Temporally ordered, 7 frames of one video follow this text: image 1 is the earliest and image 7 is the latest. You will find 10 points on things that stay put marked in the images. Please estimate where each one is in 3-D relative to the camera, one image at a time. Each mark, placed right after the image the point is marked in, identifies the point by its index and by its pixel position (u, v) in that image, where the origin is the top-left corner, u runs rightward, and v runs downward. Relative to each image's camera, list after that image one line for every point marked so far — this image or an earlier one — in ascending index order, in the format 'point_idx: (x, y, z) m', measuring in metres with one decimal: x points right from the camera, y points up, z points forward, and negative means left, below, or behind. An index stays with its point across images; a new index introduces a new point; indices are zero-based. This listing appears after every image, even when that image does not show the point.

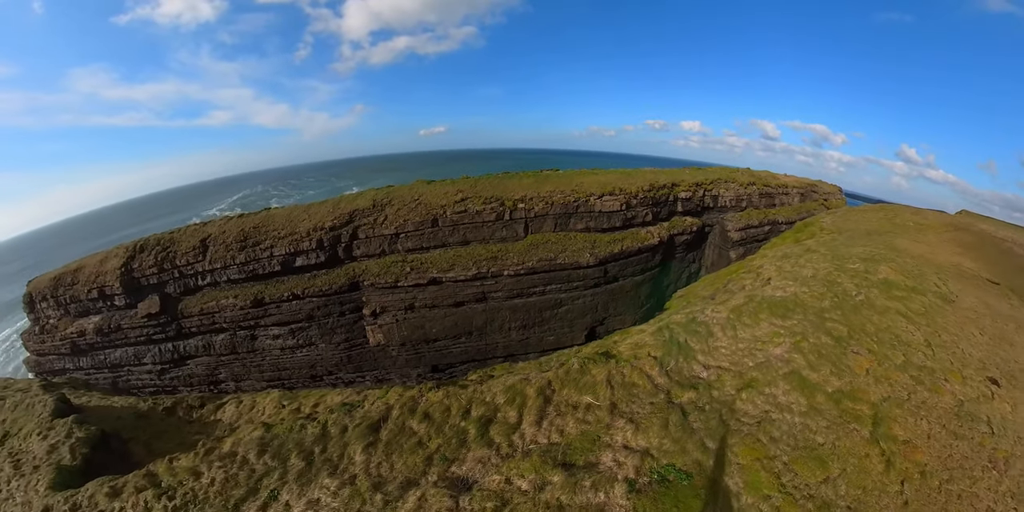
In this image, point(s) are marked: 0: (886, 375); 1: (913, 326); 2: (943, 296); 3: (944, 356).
0: (+8.0, -2.5, +8.7) m
1: (+10.6, -2.0, +10.8) m
2: (+13.3, -1.7, +12.5) m
3: (+10.6, -2.6, +10.0) m
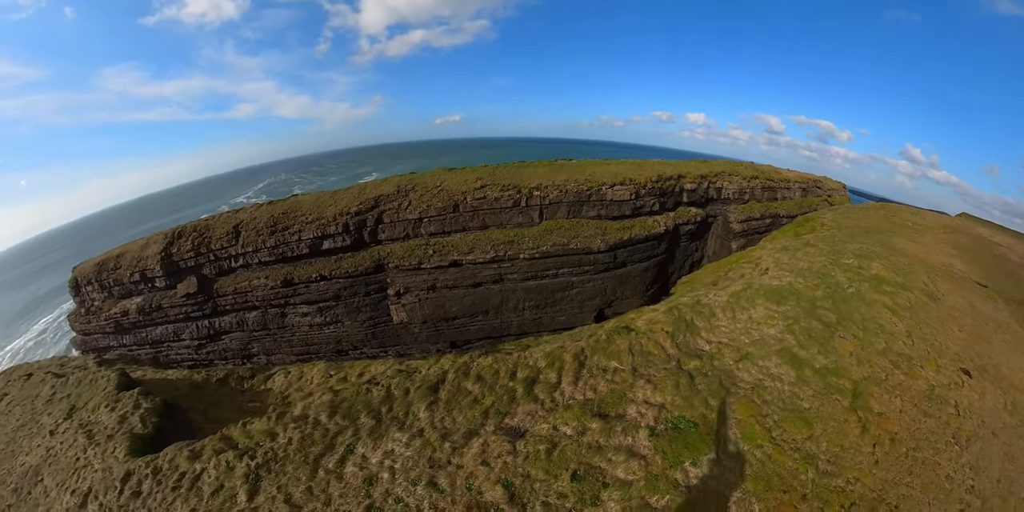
0: (+8.7, -2.4, +10.0) m
1: (+11.3, -1.9, +12.1) m
2: (+14.0, -1.6, +13.7) m
3: (+11.3, -2.5, +11.3) m
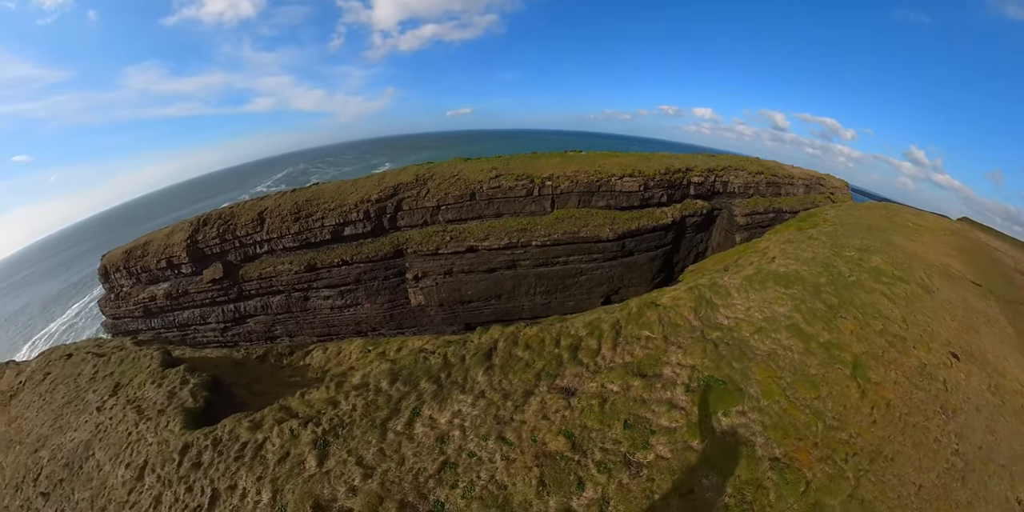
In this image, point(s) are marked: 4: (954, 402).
0: (+9.5, -2.1, +11.0) m
1: (+12.1, -1.6, +13.1) m
2: (+14.8, -1.3, +14.7) m
3: (+12.1, -2.3, +12.3) m
4: (+10.9, -3.6, +10.2) m
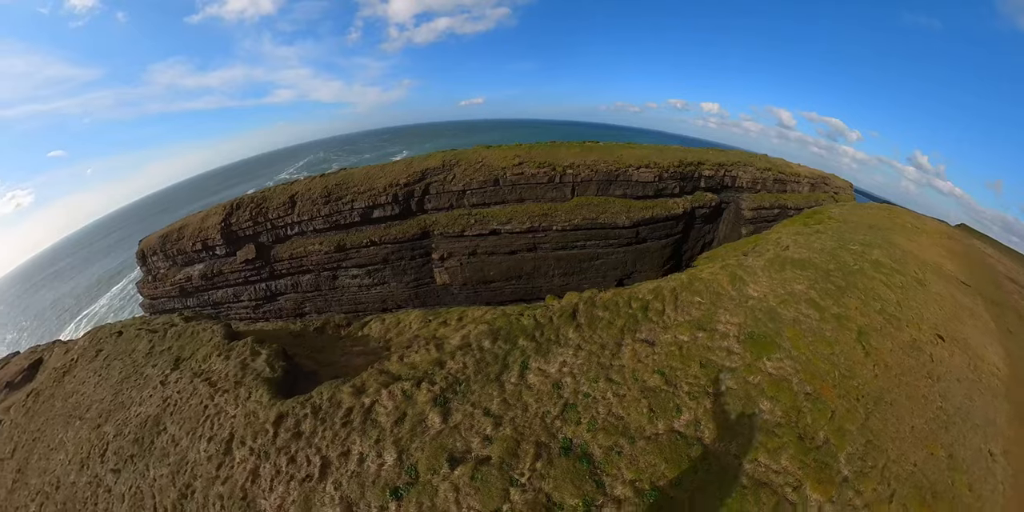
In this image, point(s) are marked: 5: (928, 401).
0: (+11.0, -1.7, +12.6) m
1: (+13.6, -1.2, +14.7) m
2: (+16.3, -1.0, +16.4) m
3: (+13.5, -2.0, +13.9) m
4: (+12.3, -3.3, +11.9) m
5: (+10.6, -3.6, +10.4) m
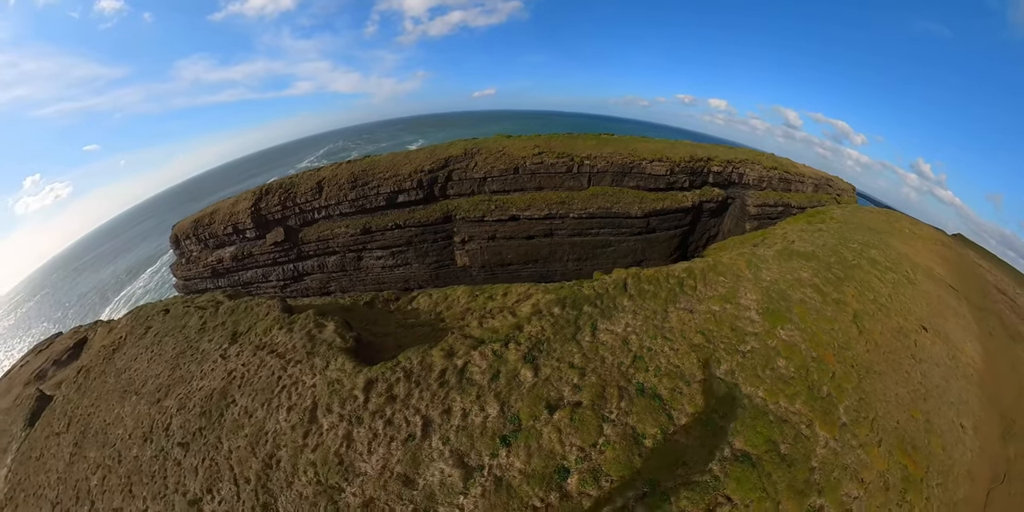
0: (+12.1, -1.5, +14.1) m
1: (+14.7, -1.1, +16.2) m
2: (+17.4, -1.0, +17.9) m
3: (+14.6, -1.9, +15.5) m
4: (+13.4, -3.2, +13.5) m
5: (+11.7, -3.5, +12.0) m
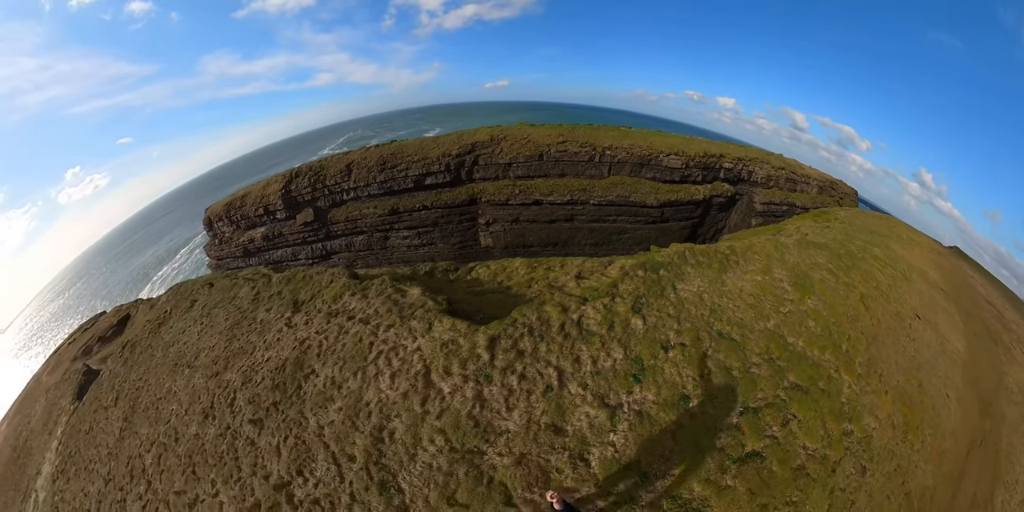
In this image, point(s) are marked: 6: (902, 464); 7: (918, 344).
0: (+13.8, -1.2, +15.8) m
1: (+16.4, -0.9, +18.0) m
2: (+19.0, -0.8, +19.7) m
3: (+16.2, -1.6, +17.2) m
4: (+15.0, -3.0, +15.2) m
5: (+13.3, -3.2, +13.7) m
6: (+10.1, -5.1, +10.5) m
7: (+14.8, -3.3, +14.8) m
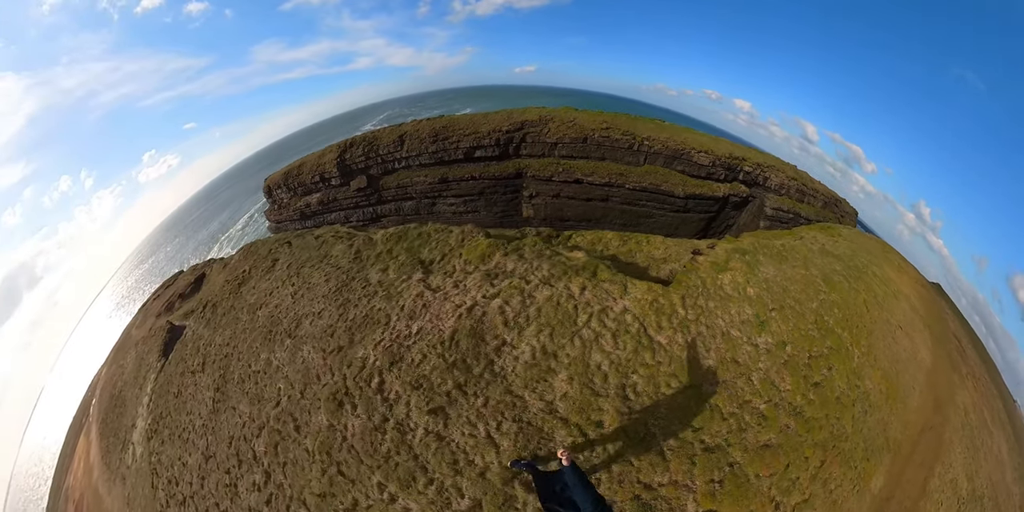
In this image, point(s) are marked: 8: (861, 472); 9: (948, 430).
0: (+16.4, -1.8, +18.9) m
1: (+19.0, -1.7, +21.1) m
2: (+21.6, -1.8, +22.9) m
3: (+18.8, -2.4, +20.4) m
4: (+17.4, -3.7, +18.5) m
5: (+15.7, -3.8, +16.9) m
6: (+12.4, -5.5, +13.7) m
7: (+17.1, -4.1, +18.1) m
8: (+10.1, -6.5, +12.1) m
9: (+18.9, -7.4, +17.6) m
